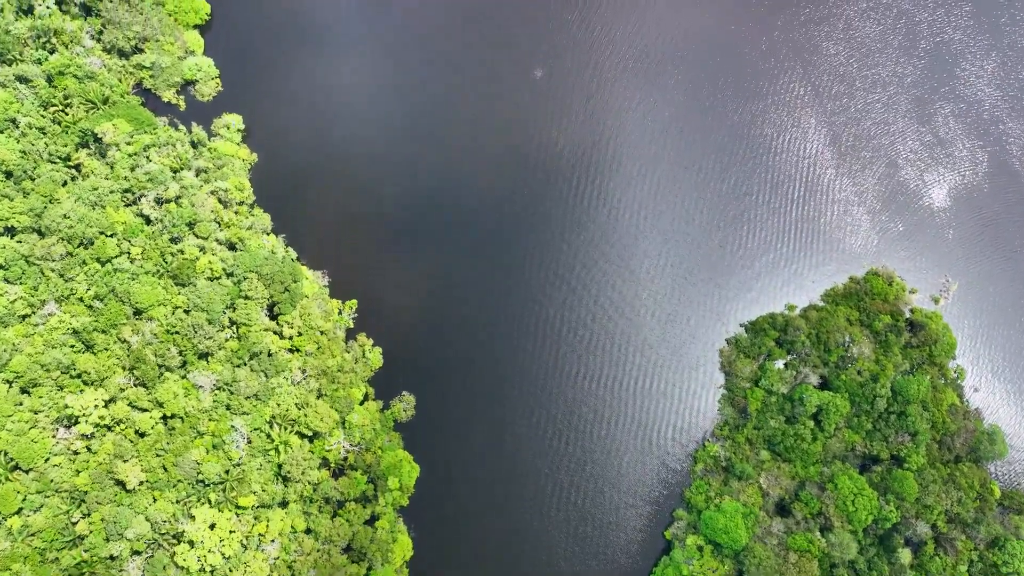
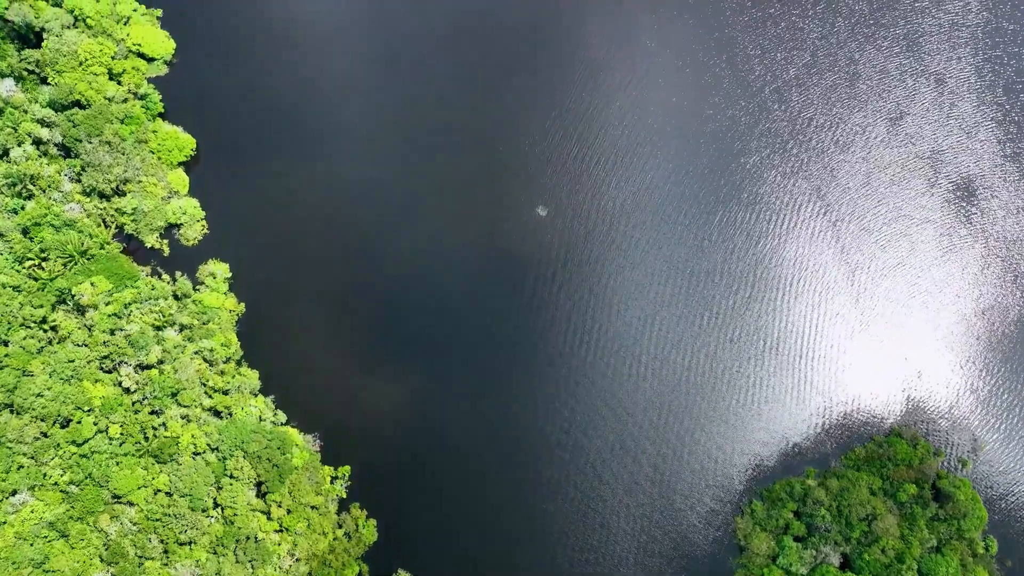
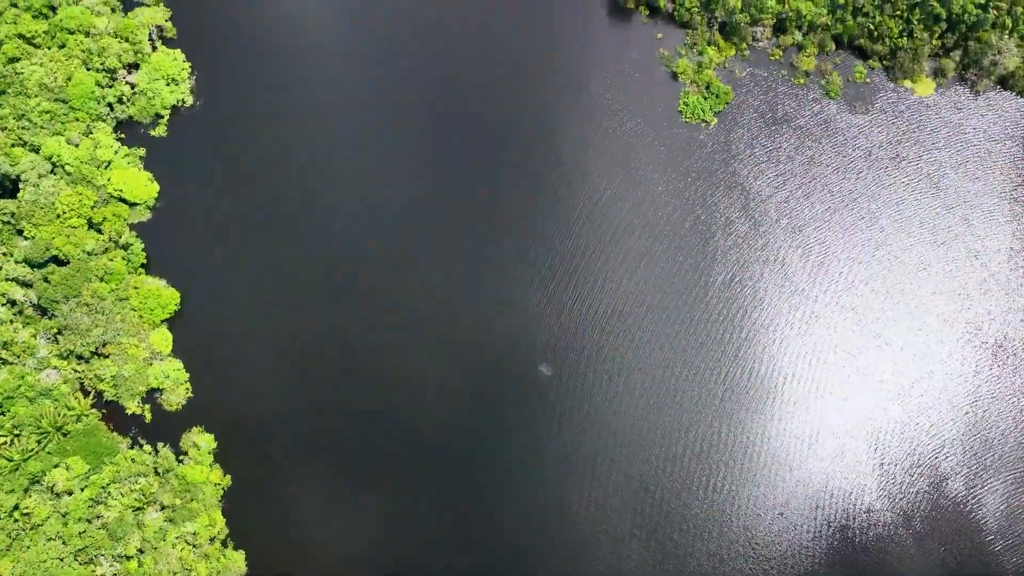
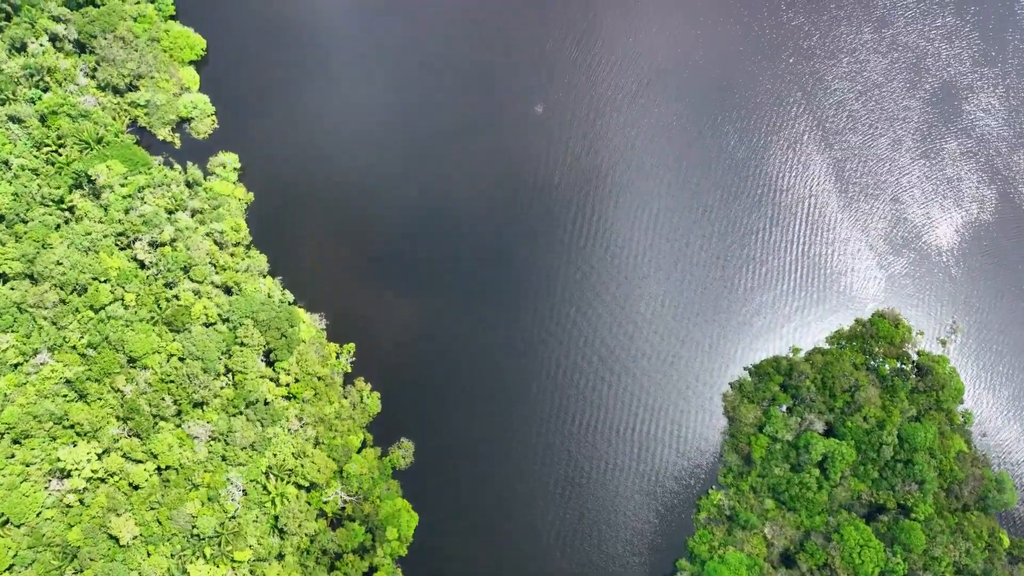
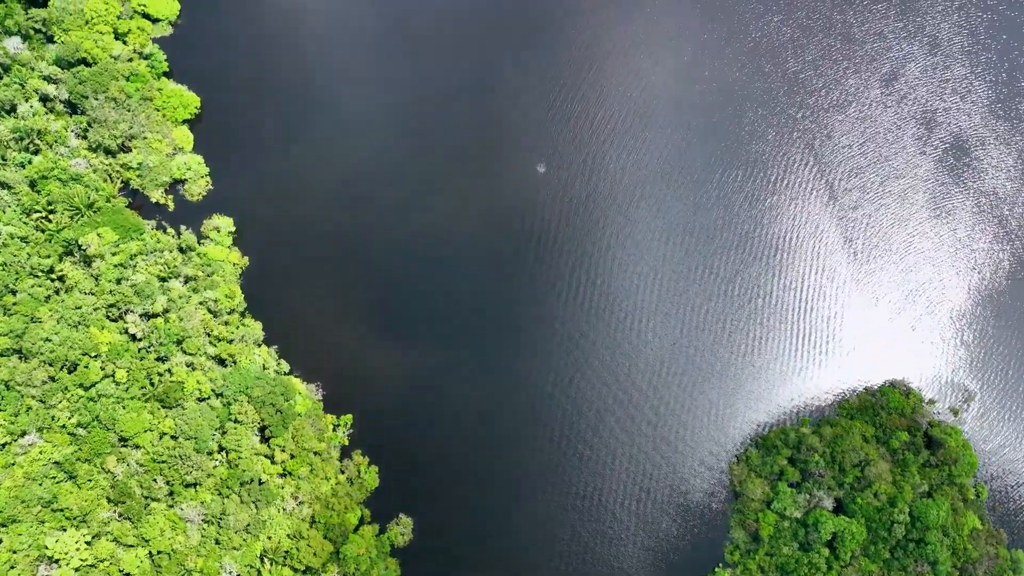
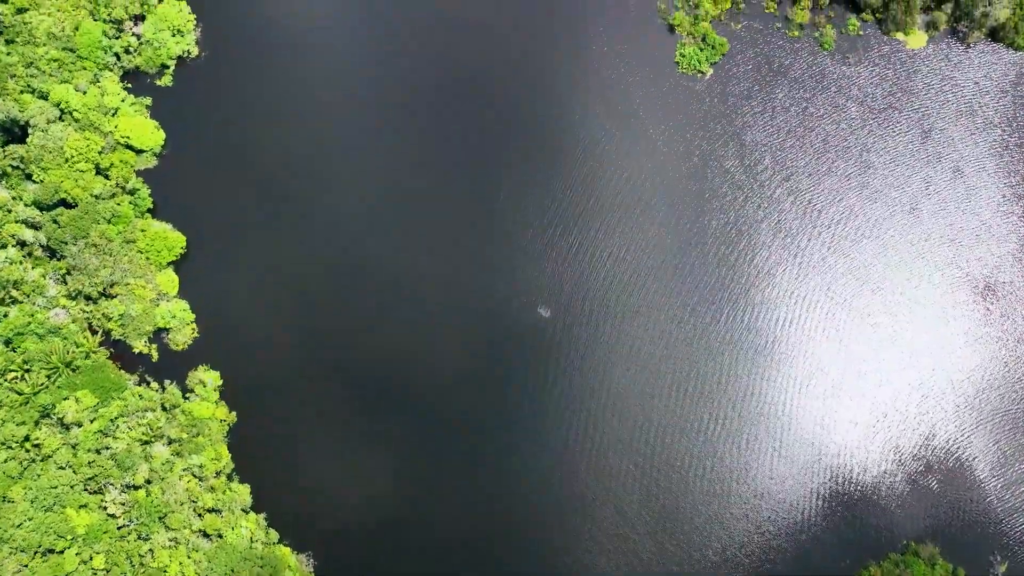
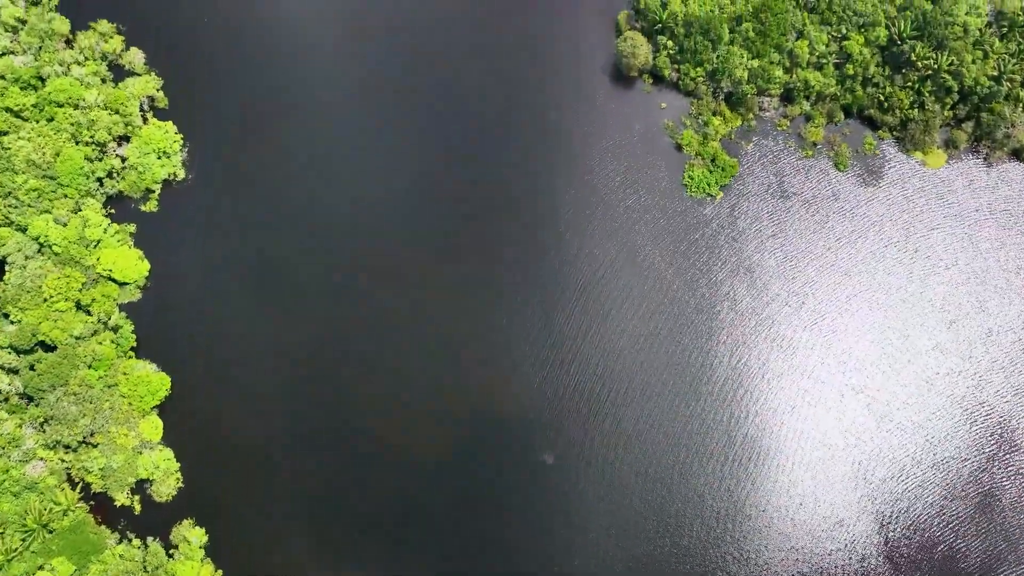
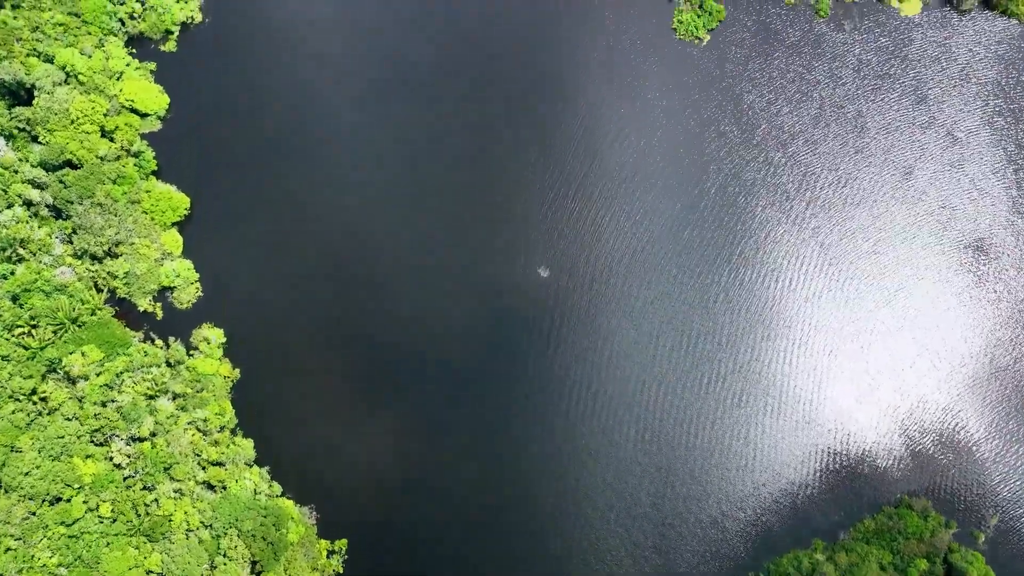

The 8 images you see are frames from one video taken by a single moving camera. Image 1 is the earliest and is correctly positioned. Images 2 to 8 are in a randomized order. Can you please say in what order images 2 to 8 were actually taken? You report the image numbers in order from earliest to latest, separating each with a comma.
4, 5, 2, 8, 6, 3, 7
